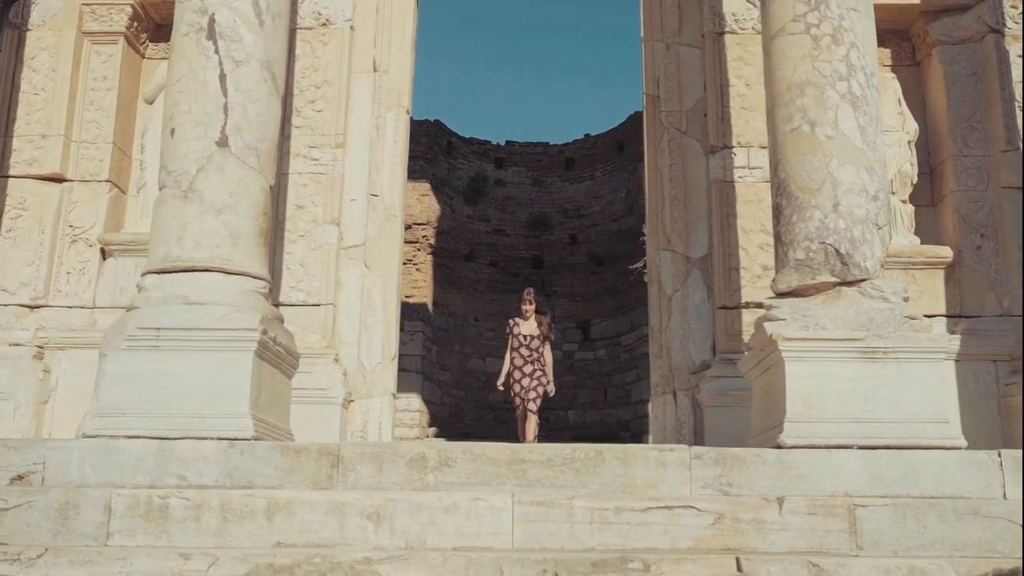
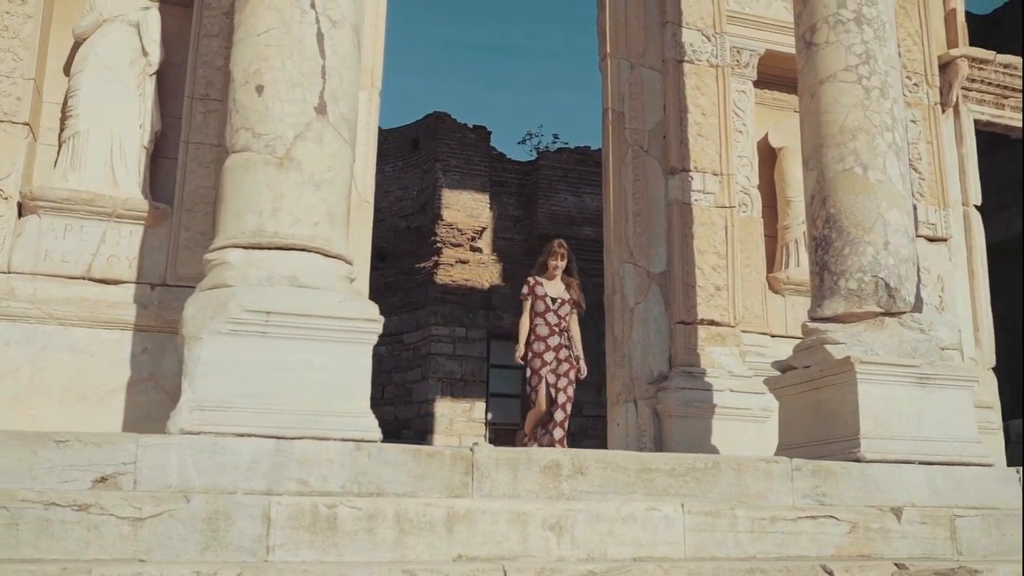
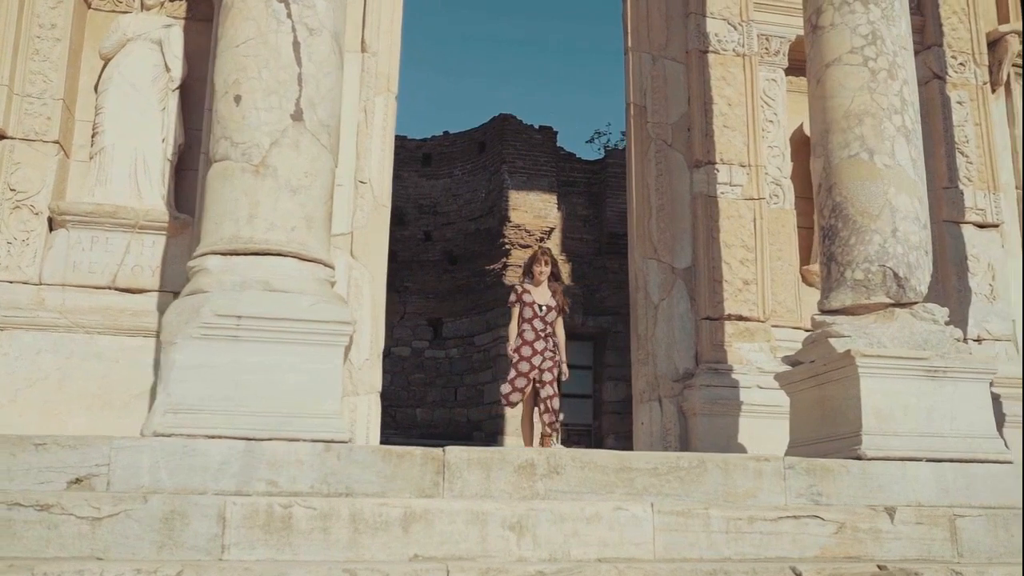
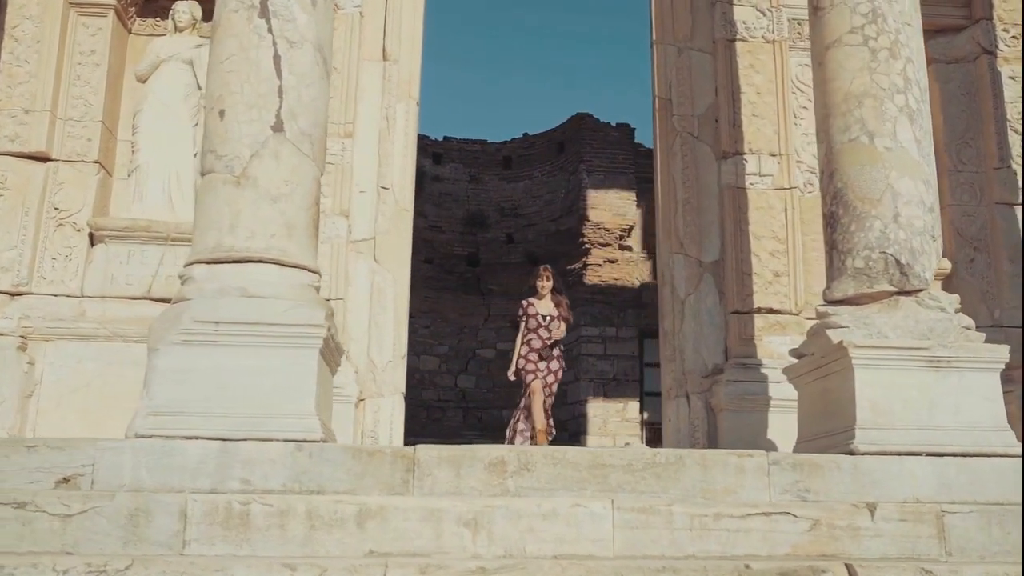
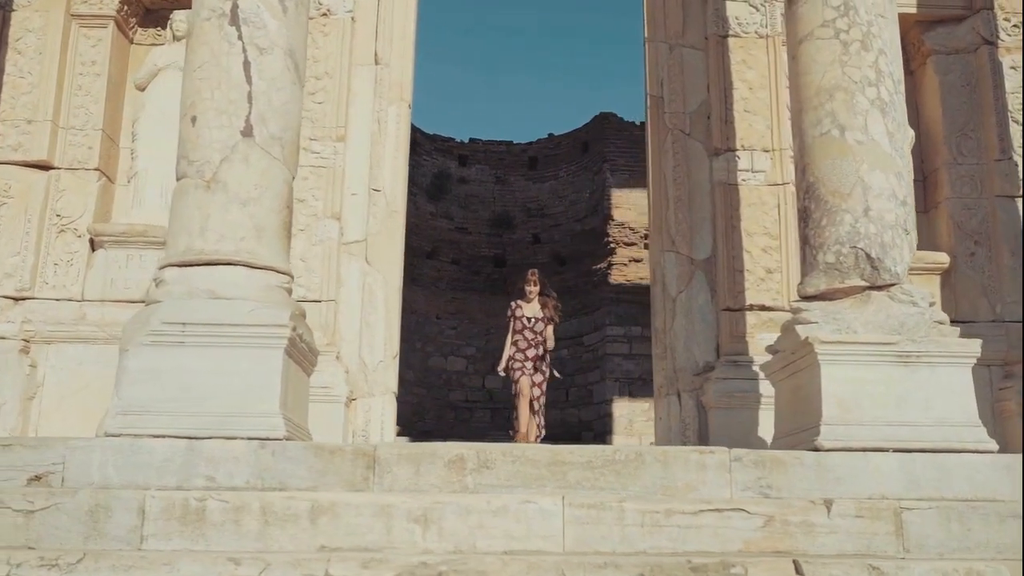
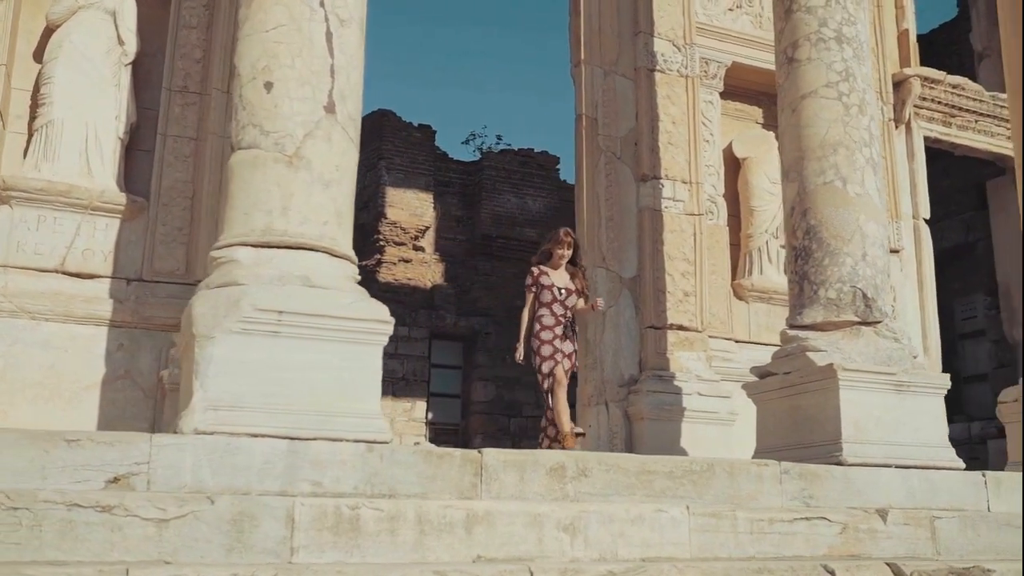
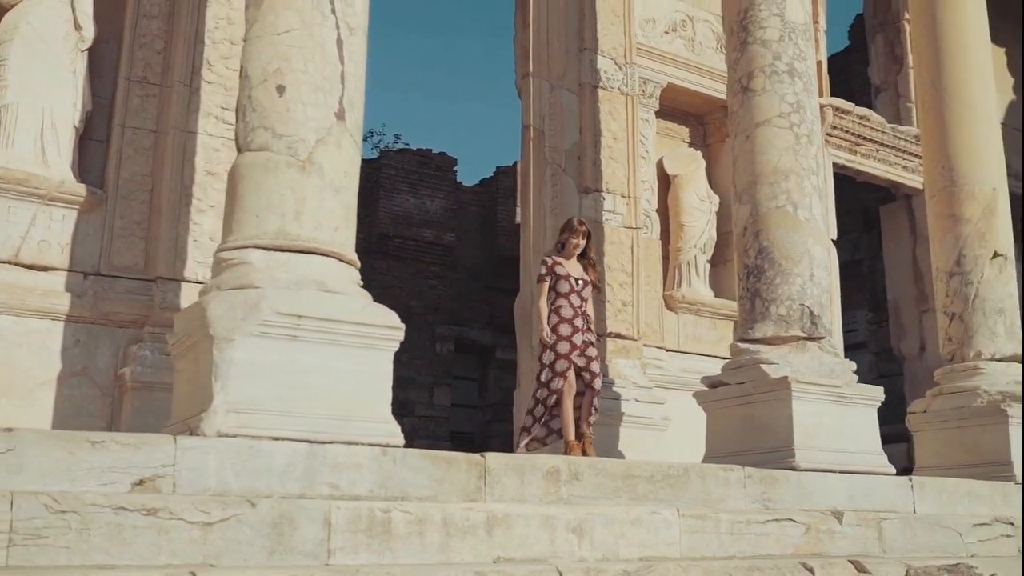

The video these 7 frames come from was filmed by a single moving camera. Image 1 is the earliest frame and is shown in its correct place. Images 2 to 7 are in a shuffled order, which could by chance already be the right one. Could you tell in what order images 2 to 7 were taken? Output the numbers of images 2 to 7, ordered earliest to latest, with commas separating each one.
5, 4, 3, 2, 6, 7
